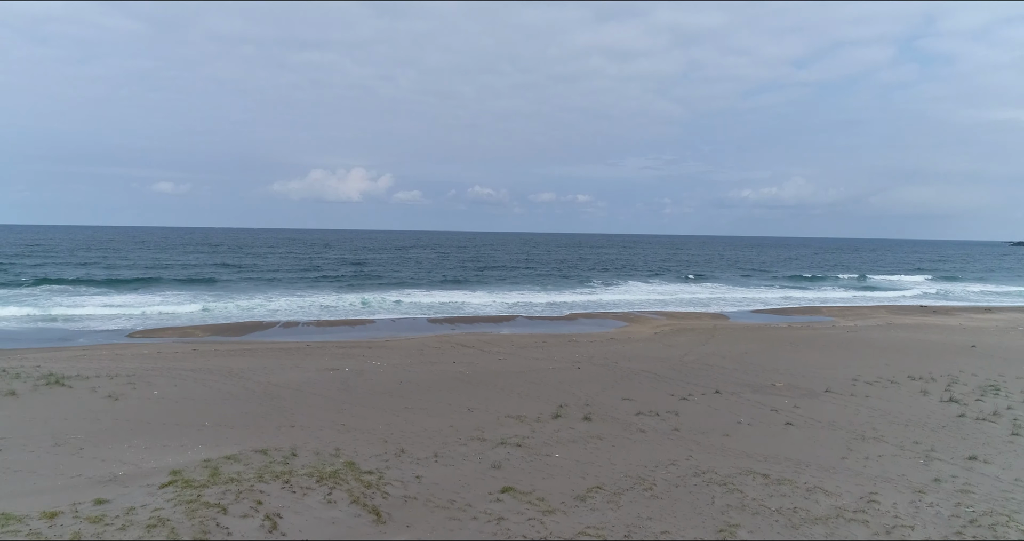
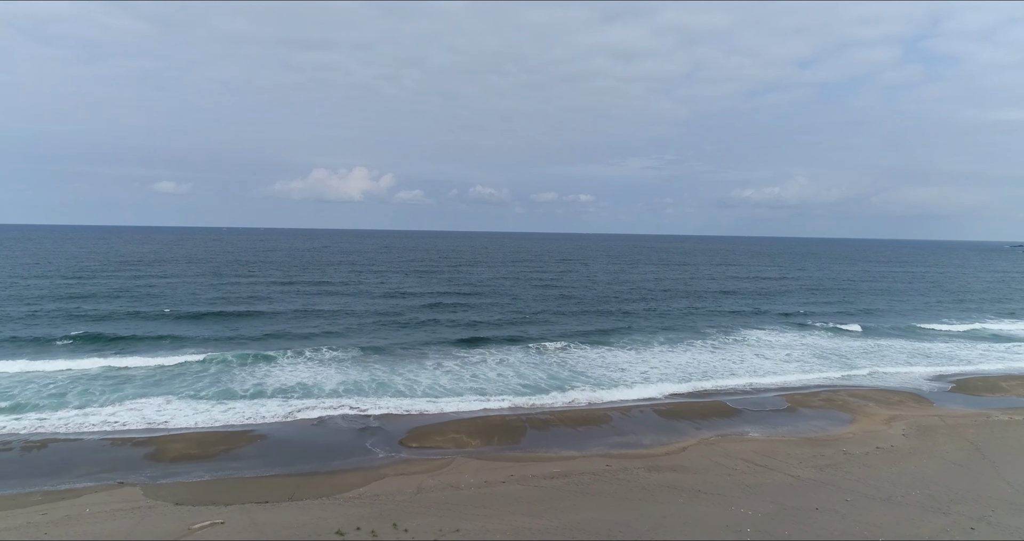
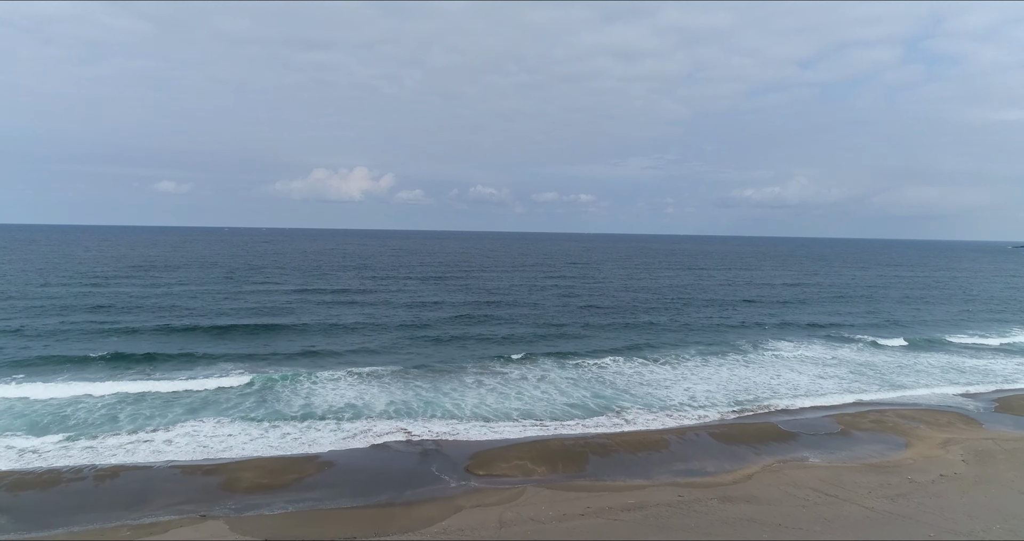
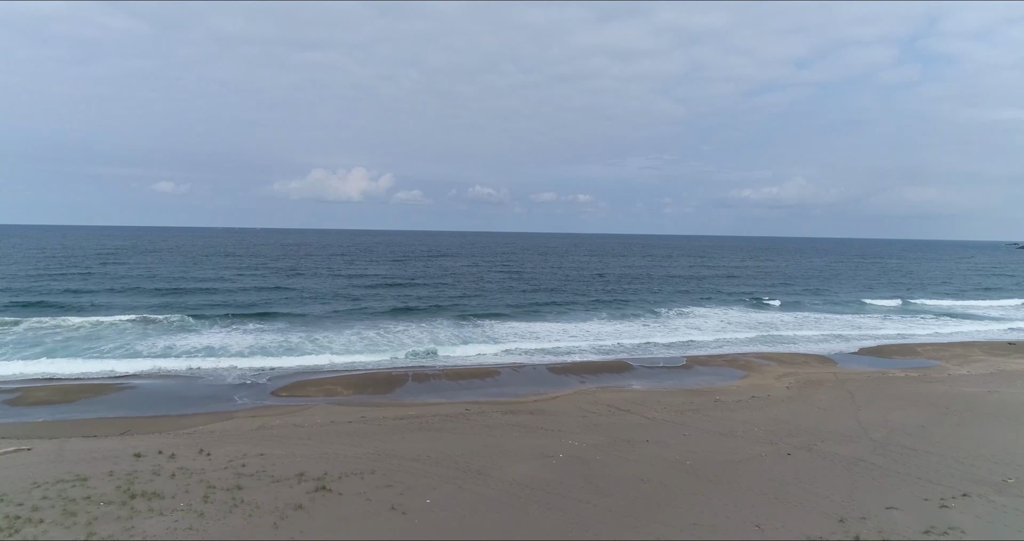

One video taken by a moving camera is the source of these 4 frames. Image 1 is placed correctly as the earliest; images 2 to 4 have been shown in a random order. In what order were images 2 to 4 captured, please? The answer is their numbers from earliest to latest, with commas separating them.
4, 2, 3
